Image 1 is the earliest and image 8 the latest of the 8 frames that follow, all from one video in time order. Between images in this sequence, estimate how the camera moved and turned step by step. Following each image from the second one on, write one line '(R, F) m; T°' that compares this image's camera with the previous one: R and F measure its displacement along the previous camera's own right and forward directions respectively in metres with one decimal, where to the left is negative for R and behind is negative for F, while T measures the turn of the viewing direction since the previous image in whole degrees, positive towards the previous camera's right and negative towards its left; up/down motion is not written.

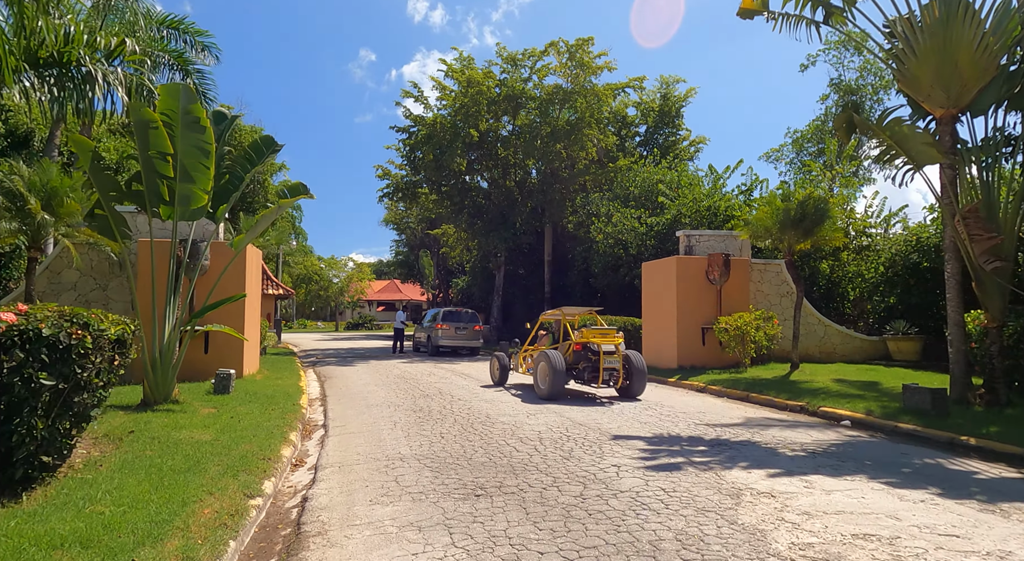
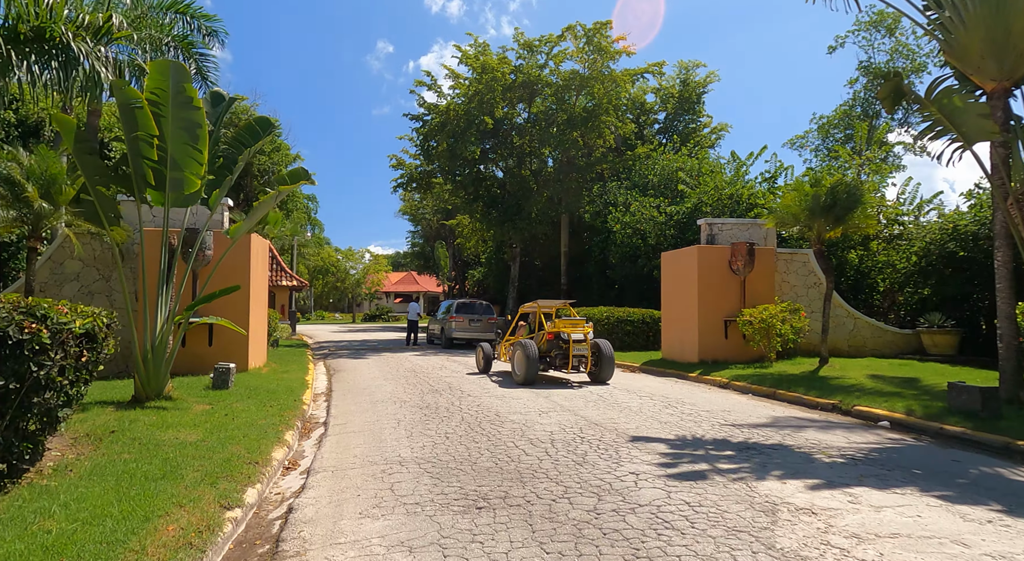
(+0.1, +0.6) m; -2°
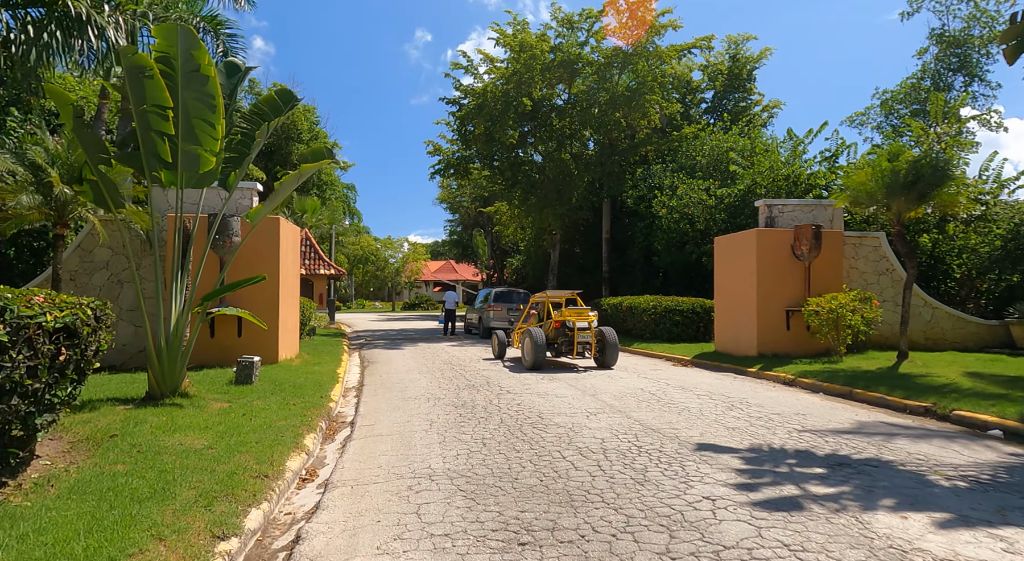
(-0.1, +0.9) m; -4°
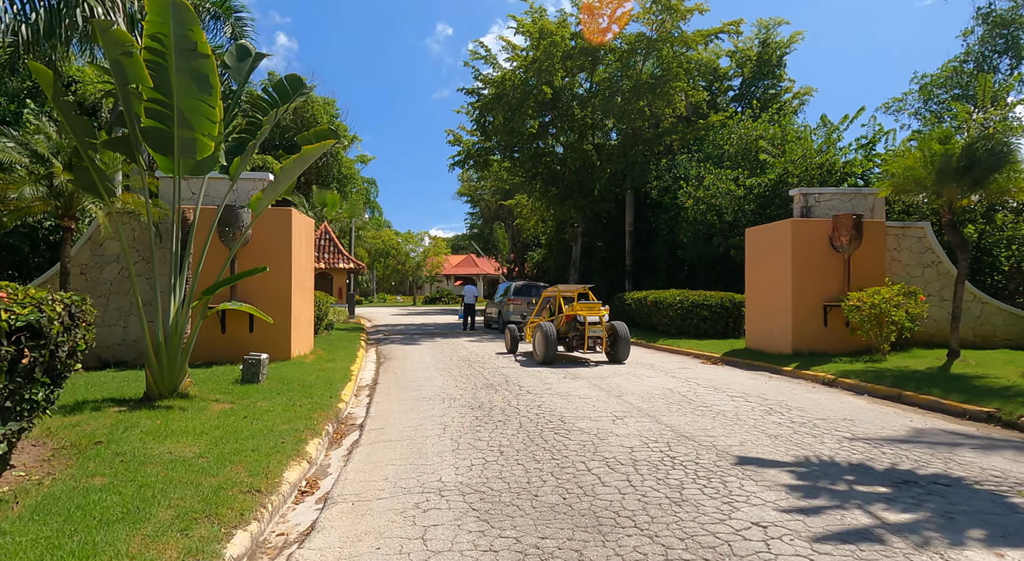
(0.0, +0.6) m; -2°
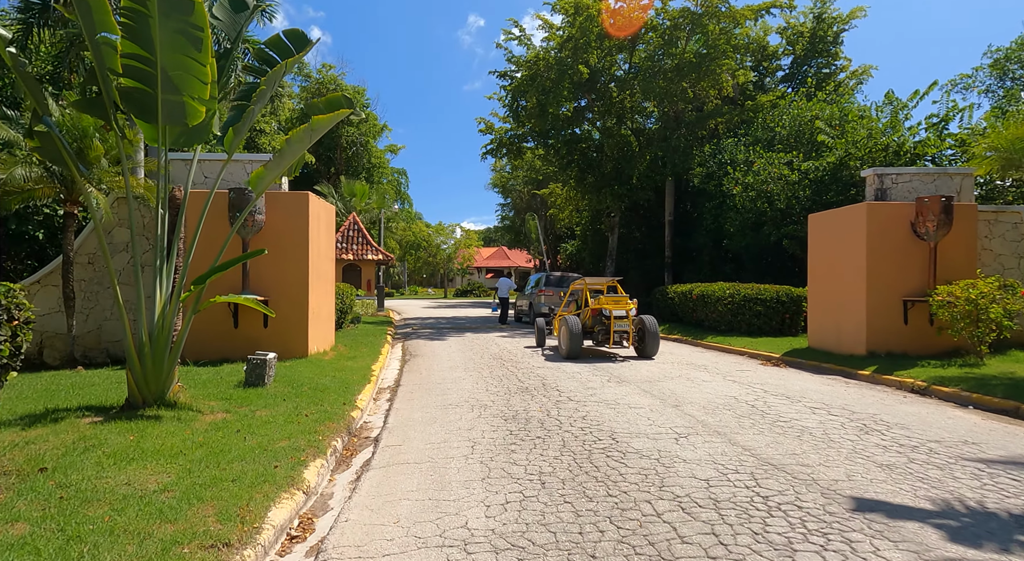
(-0.1, +1.2) m; -3°
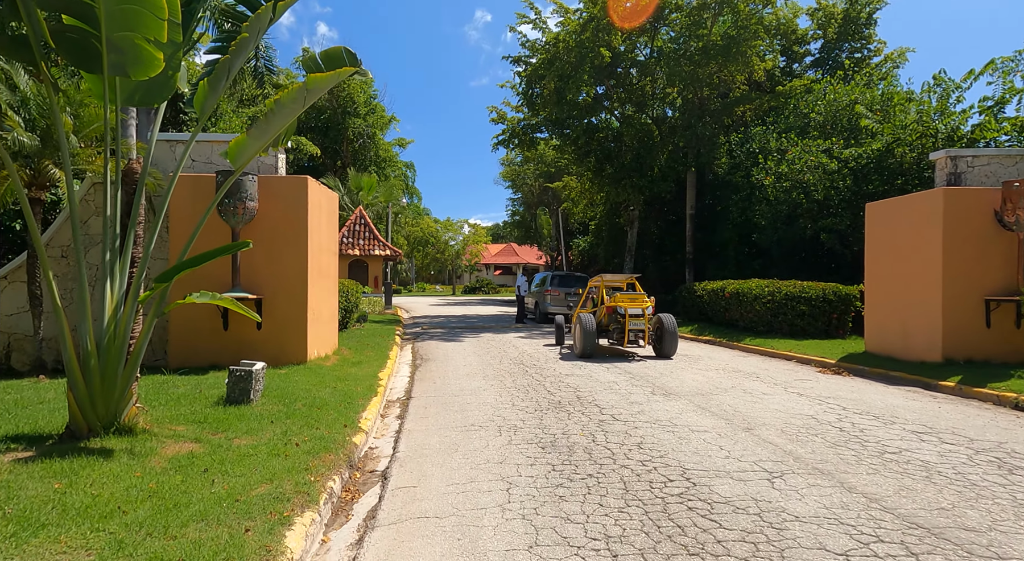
(-0.3, +1.4) m; -1°
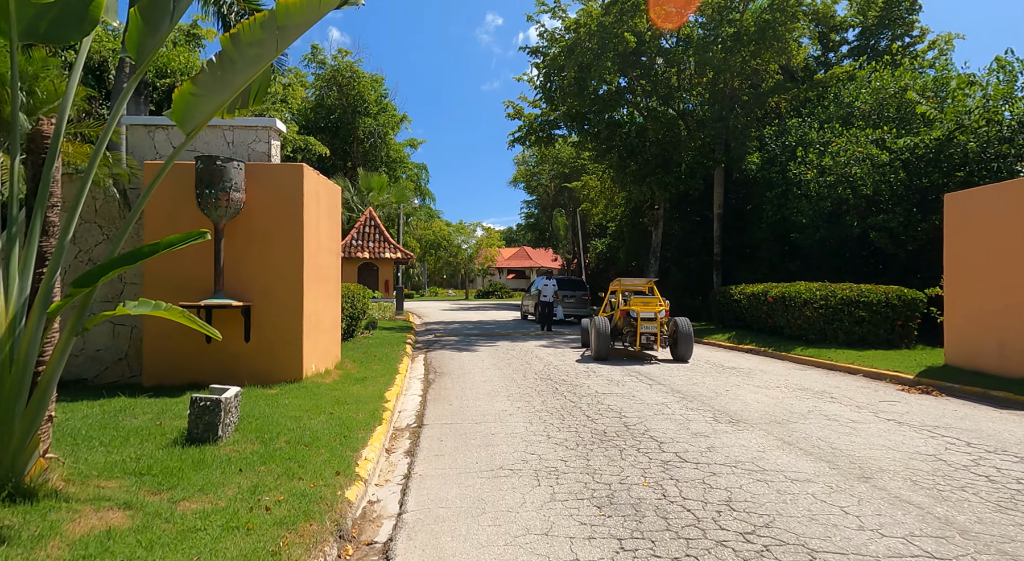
(-0.2, +1.5) m; -1°
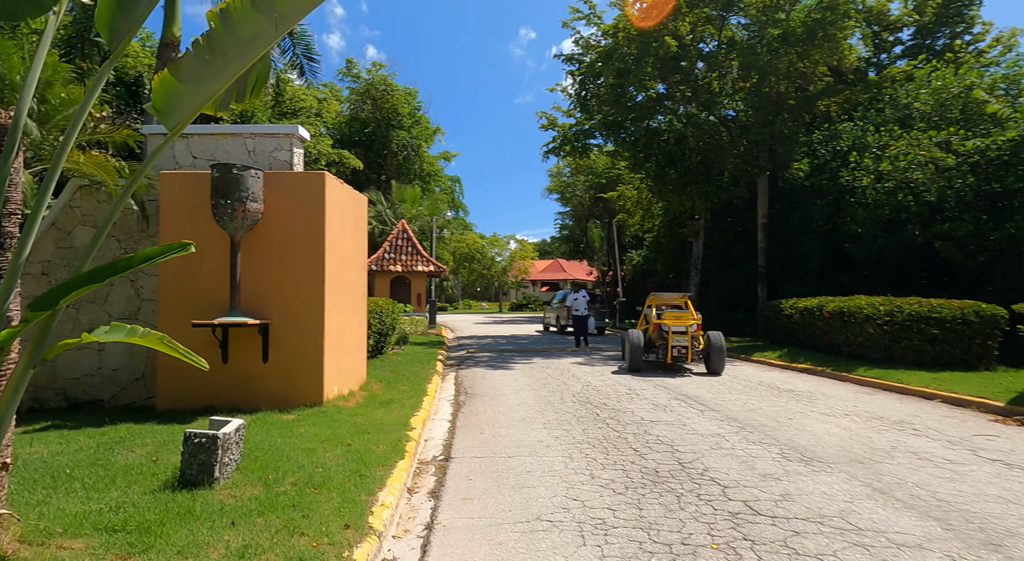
(0.0, +0.8) m; -3°
